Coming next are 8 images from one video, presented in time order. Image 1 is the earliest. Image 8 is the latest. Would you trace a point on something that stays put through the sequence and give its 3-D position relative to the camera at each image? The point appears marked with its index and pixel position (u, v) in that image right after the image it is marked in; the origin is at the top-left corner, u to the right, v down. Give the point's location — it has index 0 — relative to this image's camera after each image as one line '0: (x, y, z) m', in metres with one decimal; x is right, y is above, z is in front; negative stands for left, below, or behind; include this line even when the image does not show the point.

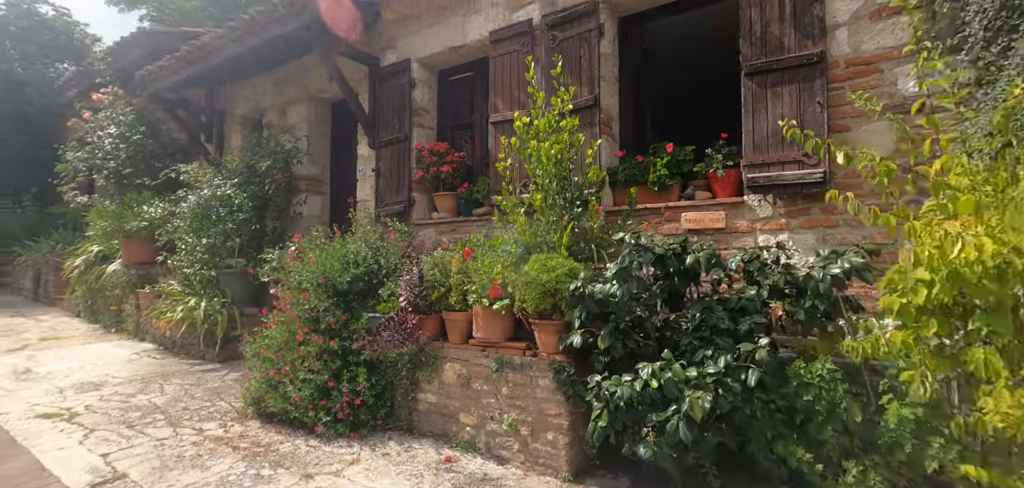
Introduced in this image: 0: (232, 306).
0: (-2.9, -0.7, +5.1) m
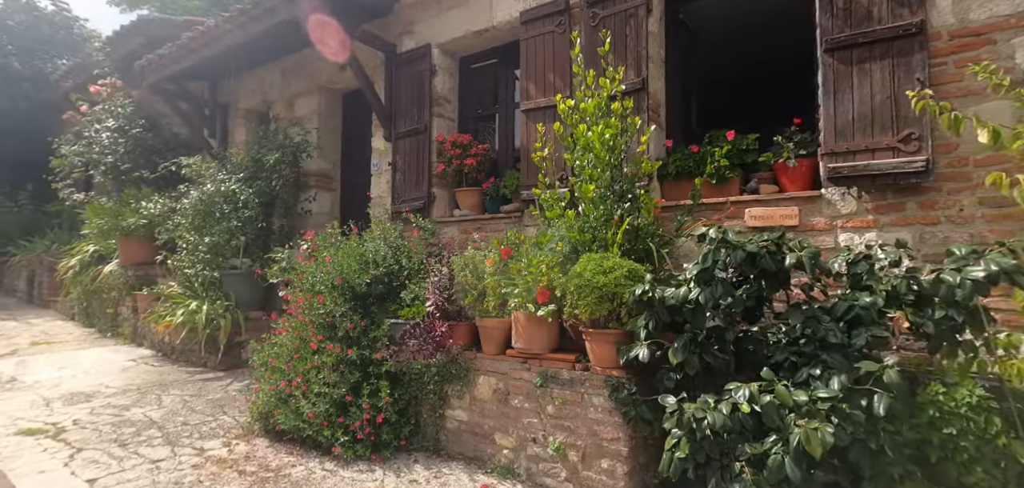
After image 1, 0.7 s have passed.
0: (-2.6, -0.6, +4.7) m
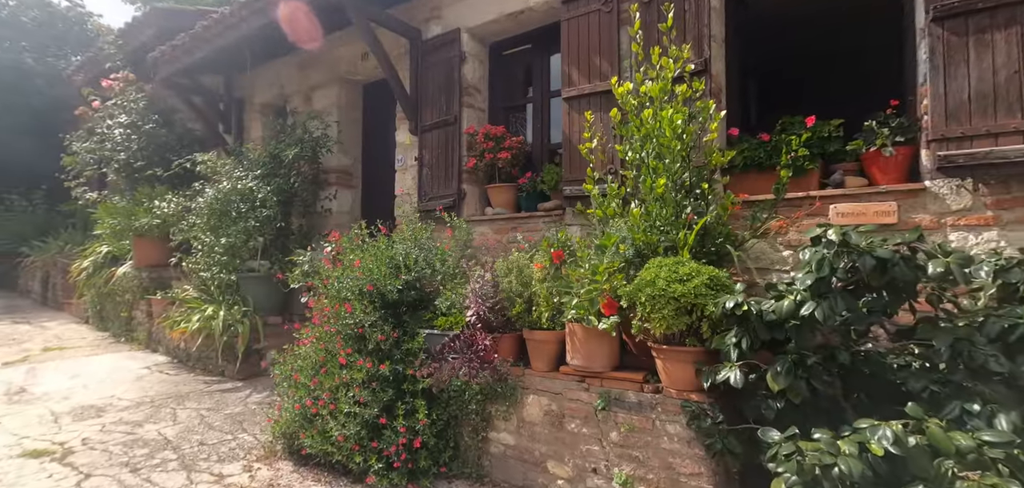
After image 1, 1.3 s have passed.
0: (-2.3, -0.7, +4.5) m
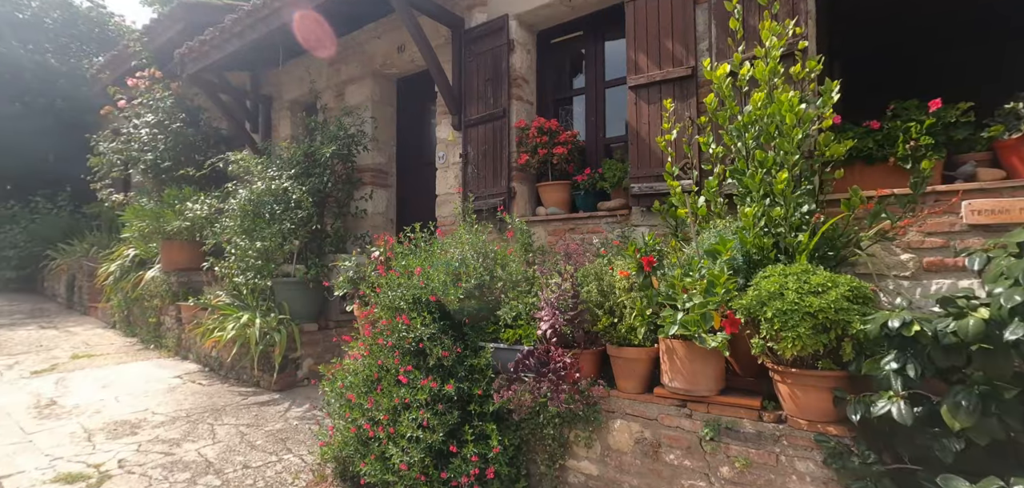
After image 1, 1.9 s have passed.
0: (-1.9, -0.7, +4.2) m
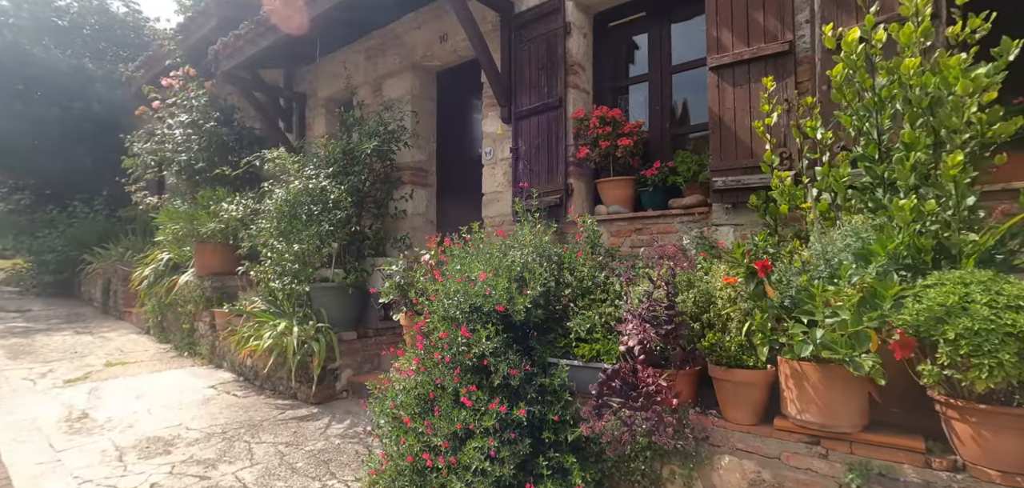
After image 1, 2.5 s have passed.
0: (-1.5, -0.7, +4.0) m
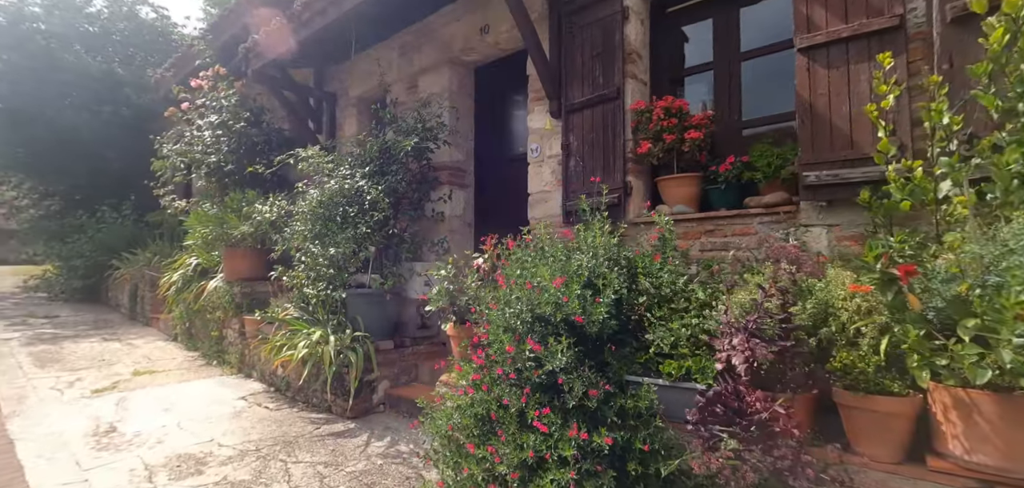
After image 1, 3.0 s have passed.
0: (-1.1, -0.7, +3.7) m
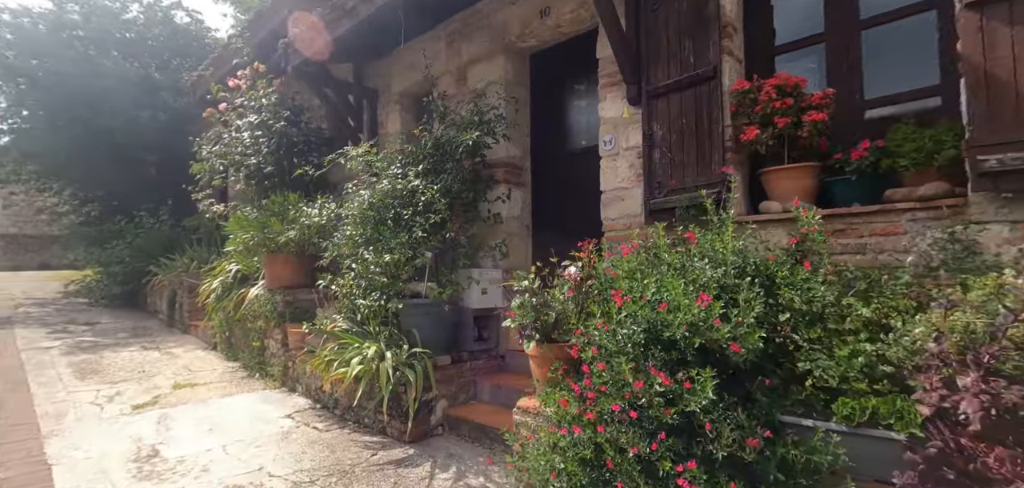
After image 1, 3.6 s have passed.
0: (-0.6, -0.8, +3.4) m
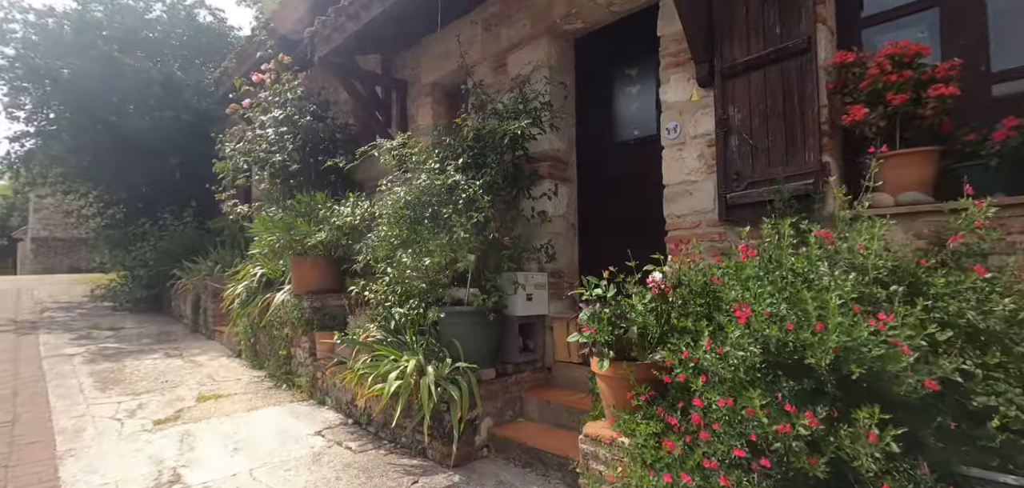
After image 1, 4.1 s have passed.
0: (-0.3, -0.8, +3.0) m
